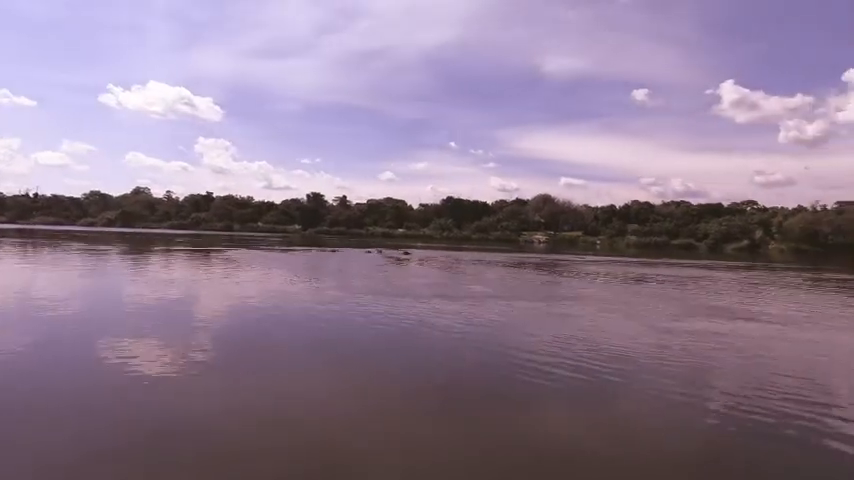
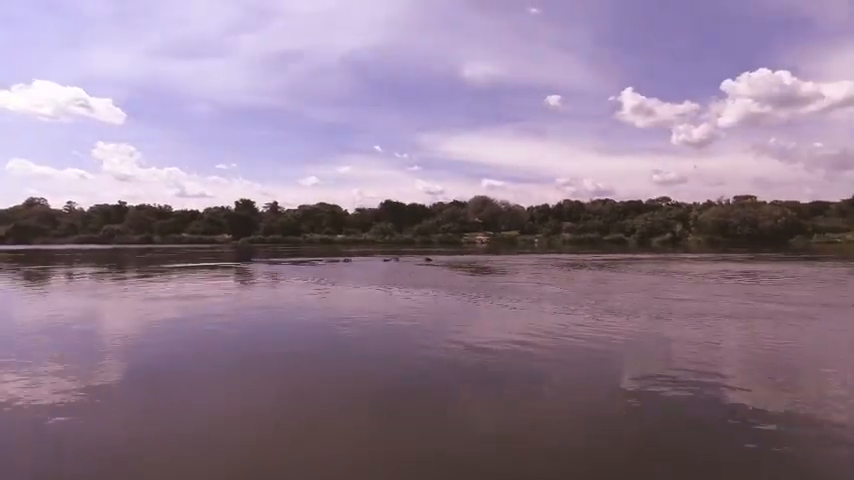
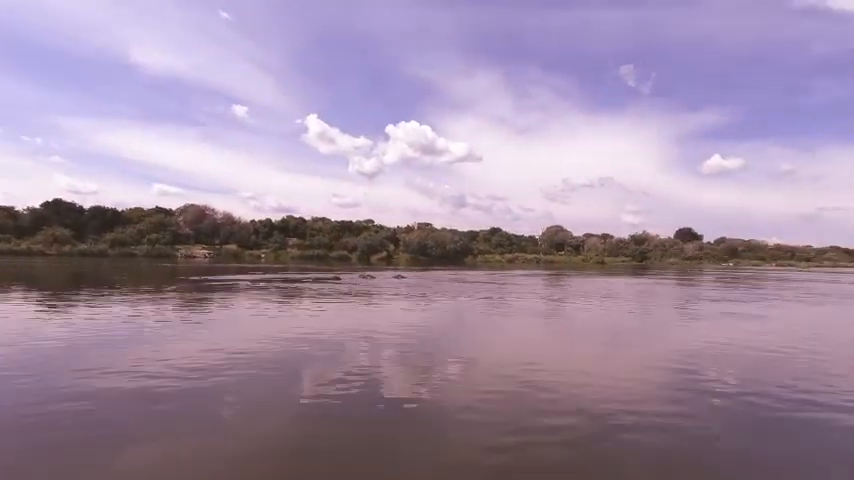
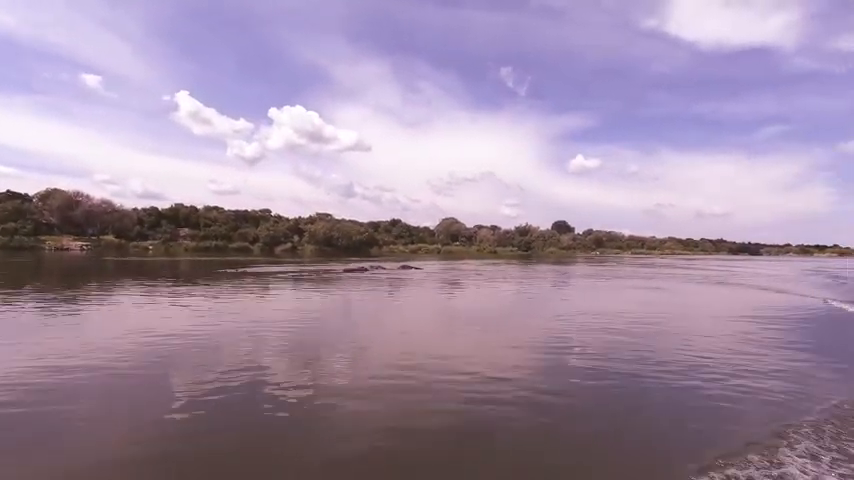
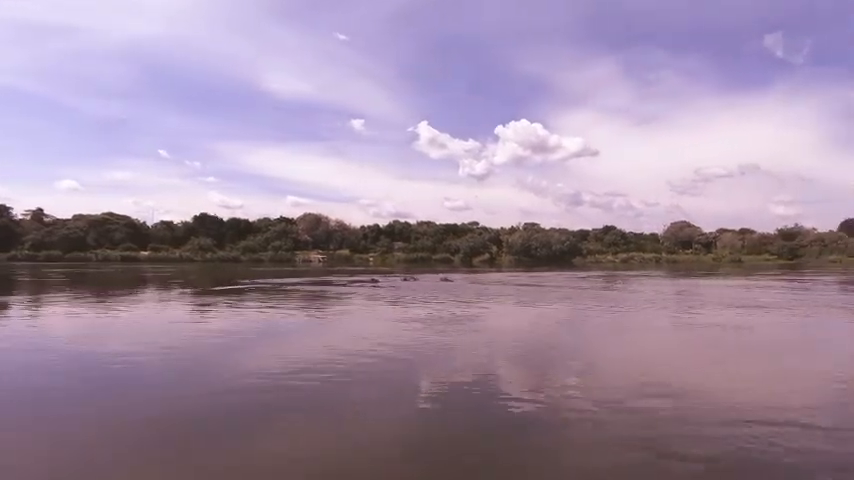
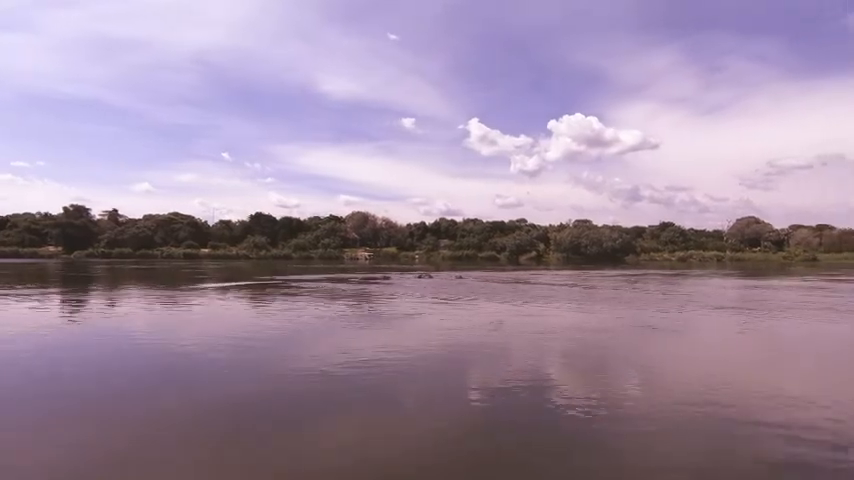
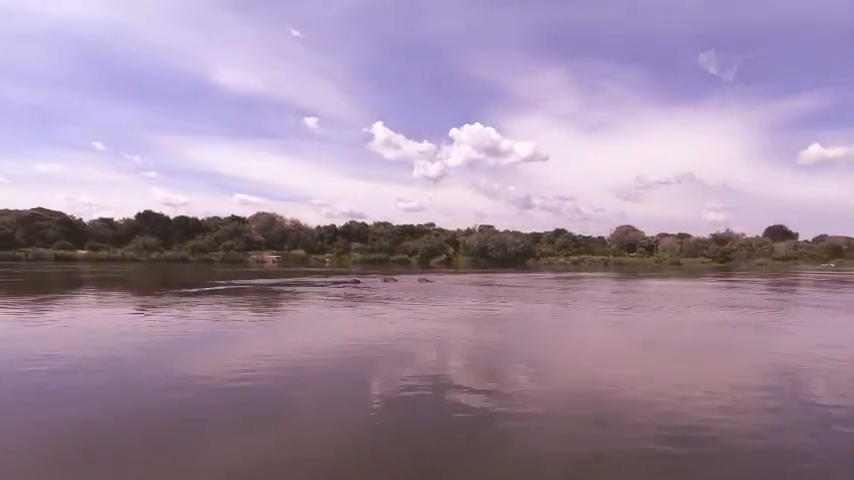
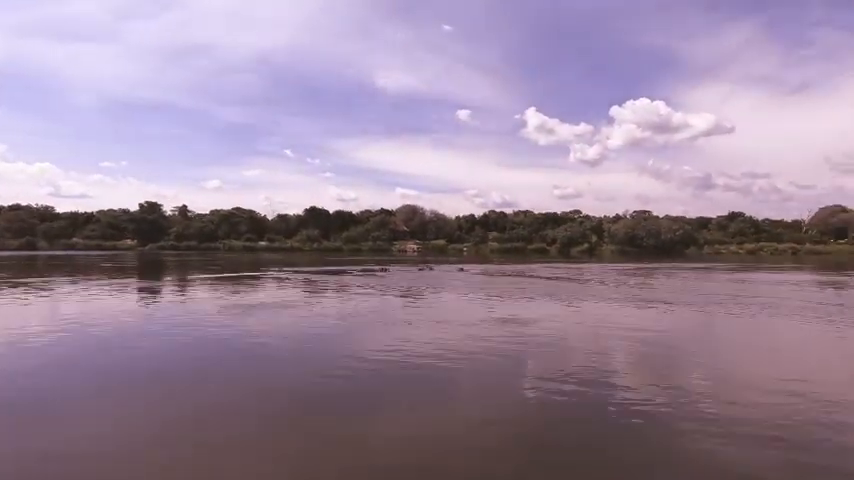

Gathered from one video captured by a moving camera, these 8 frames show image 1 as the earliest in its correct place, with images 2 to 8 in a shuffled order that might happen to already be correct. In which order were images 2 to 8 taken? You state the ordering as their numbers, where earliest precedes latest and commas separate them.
2, 8, 6, 5, 7, 3, 4
